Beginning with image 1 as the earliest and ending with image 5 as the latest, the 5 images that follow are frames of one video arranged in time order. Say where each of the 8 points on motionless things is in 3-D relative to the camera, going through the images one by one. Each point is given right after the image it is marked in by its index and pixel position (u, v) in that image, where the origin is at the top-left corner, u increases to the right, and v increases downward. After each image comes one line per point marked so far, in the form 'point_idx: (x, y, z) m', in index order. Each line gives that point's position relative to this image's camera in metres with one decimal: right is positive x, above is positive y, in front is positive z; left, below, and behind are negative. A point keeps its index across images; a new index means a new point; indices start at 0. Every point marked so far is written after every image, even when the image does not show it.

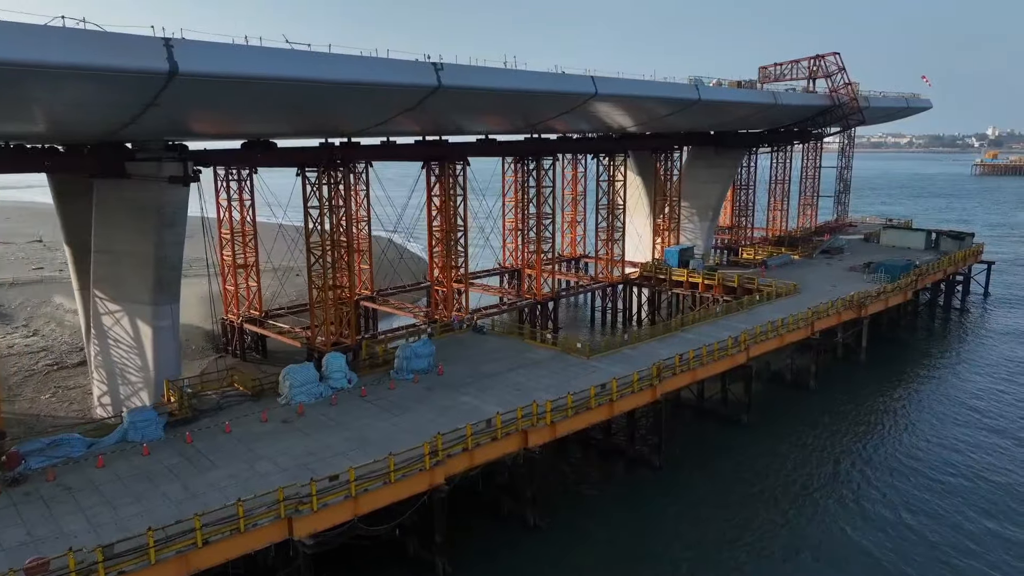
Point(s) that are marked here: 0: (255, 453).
0: (-6.4, -4.1, +18.3) m
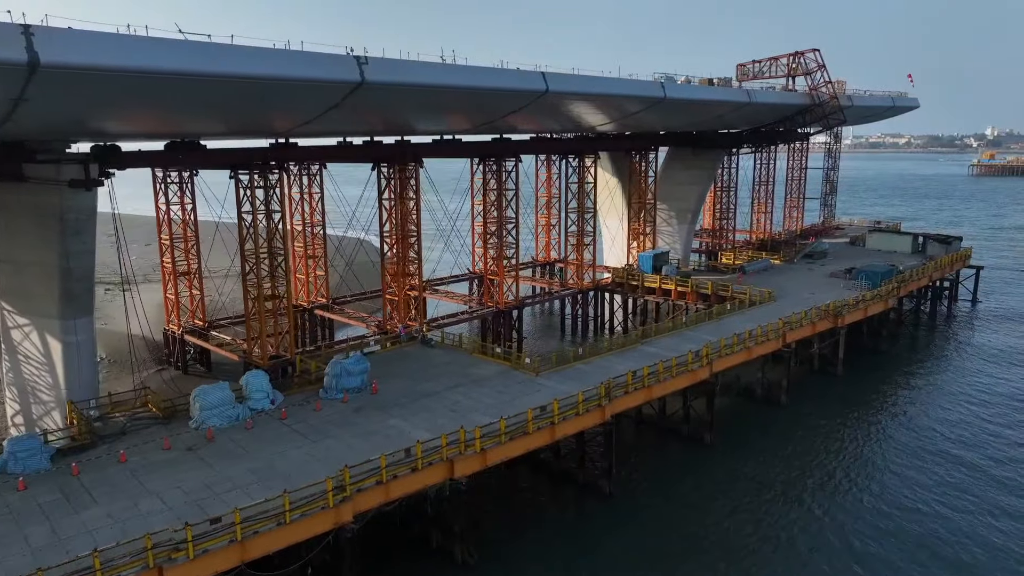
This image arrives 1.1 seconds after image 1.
0: (-8.3, -4.5, +16.5) m
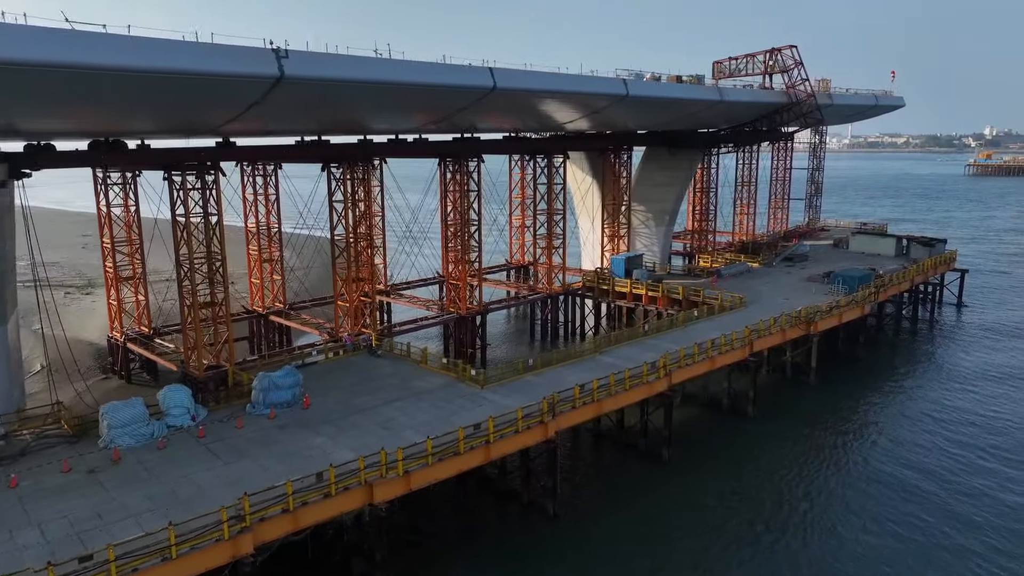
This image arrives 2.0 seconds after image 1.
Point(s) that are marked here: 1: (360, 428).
0: (-10.1, -4.8, +15.2) m
1: (-4.2, -3.8, +19.9) m
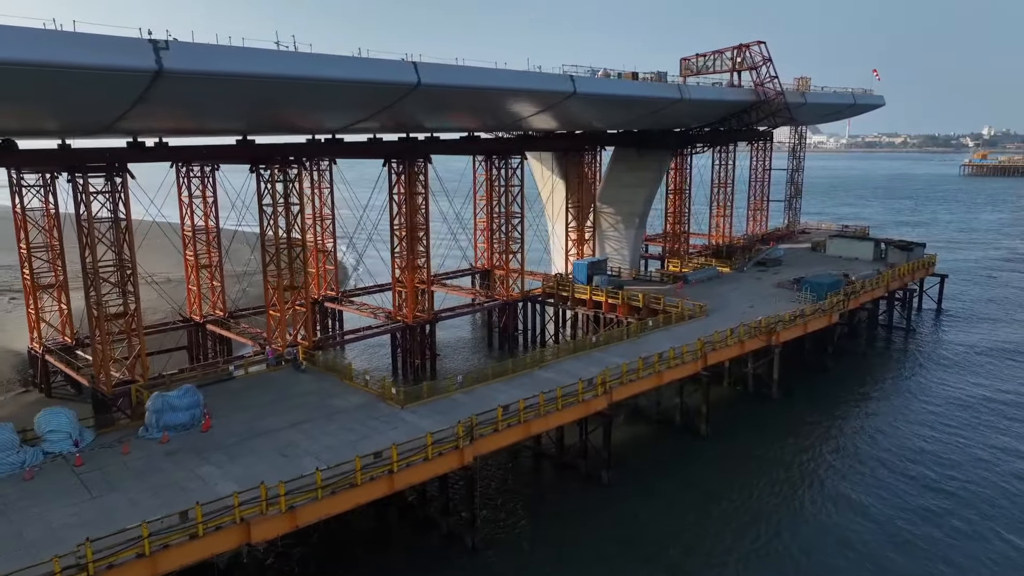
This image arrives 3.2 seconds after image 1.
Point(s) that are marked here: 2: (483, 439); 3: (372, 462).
0: (-12.3, -5.1, +13.5) m
1: (-6.4, -4.2, +18.2) m
2: (-0.8, -4.0, +19.4) m
3: (-3.3, -4.1, +17.3) m
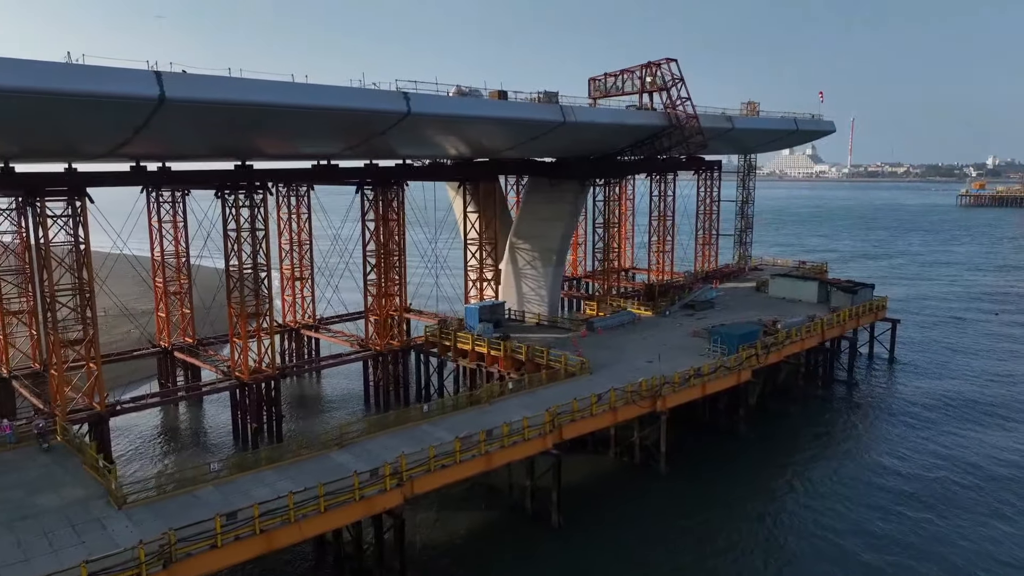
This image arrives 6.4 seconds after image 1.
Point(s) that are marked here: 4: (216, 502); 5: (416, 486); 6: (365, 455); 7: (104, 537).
0: (-18.1, -6.3, +8.8) m
1: (-12.2, -5.6, +13.5) m
2: (-6.5, -5.5, +14.7) m
3: (-9.1, -5.5, +12.6) m
4: (-6.9, -5.0, +17.0) m
5: (-2.4, -5.0, +18.5) m
6: (-4.0, -4.5, +19.8) m
7: (-8.6, -5.3, +15.4) m
